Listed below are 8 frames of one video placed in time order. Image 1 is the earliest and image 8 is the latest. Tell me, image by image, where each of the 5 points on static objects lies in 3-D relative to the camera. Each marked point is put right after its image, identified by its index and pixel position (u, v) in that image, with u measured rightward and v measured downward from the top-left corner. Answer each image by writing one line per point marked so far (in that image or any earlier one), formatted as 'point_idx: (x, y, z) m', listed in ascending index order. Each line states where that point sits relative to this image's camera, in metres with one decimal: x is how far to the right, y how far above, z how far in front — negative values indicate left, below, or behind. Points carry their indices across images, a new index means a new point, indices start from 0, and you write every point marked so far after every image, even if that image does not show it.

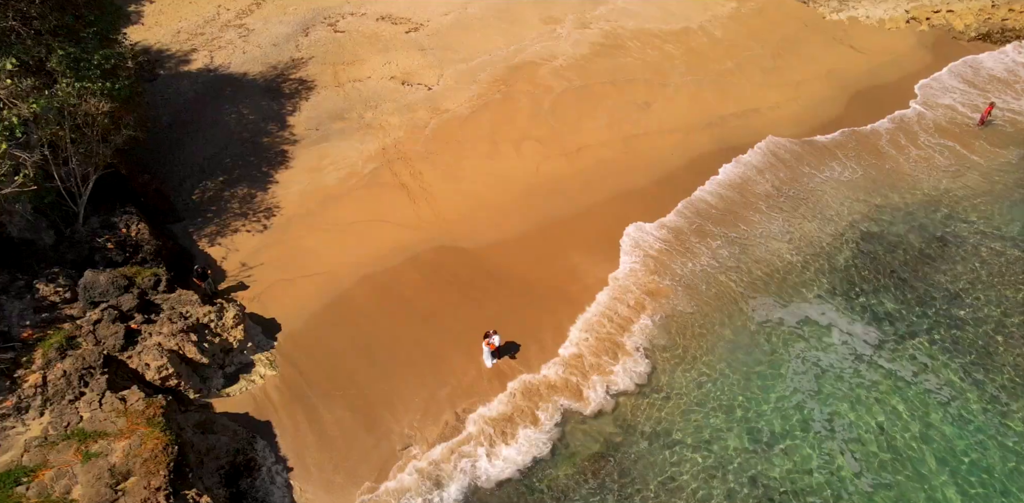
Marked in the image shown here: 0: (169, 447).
0: (-6.9, -4.0, +15.0) m
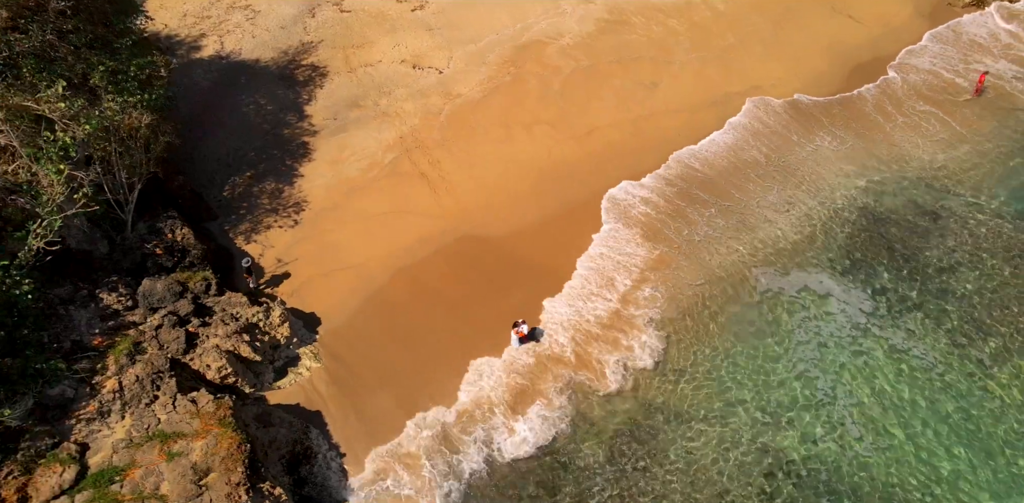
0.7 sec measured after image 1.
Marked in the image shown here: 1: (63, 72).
0: (-6.0, -4.3, +16.6) m
1: (-11.6, +4.7, +19.0) m
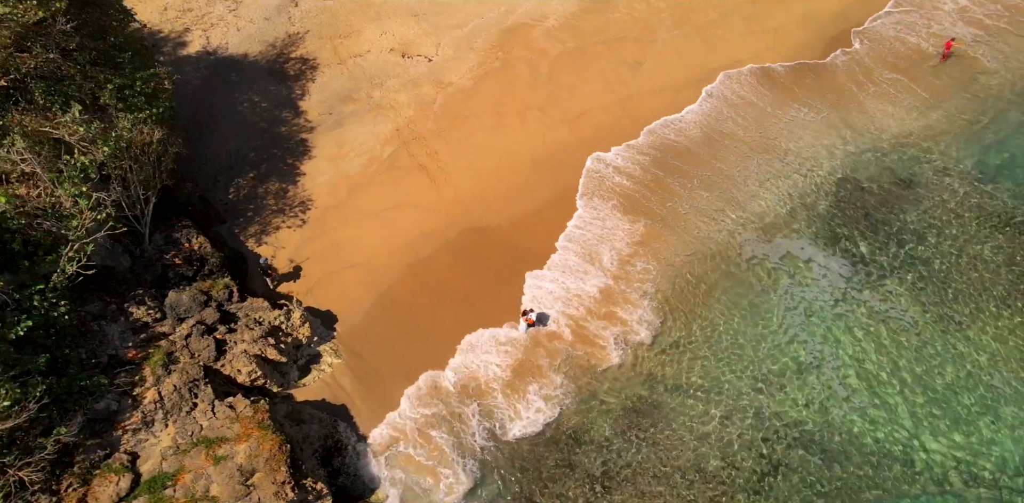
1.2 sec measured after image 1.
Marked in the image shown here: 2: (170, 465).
0: (-5.5, -4.6, +17.8) m
1: (-11.5, +4.2, +19.4) m
2: (-8.0, -5.0, +17.3) m
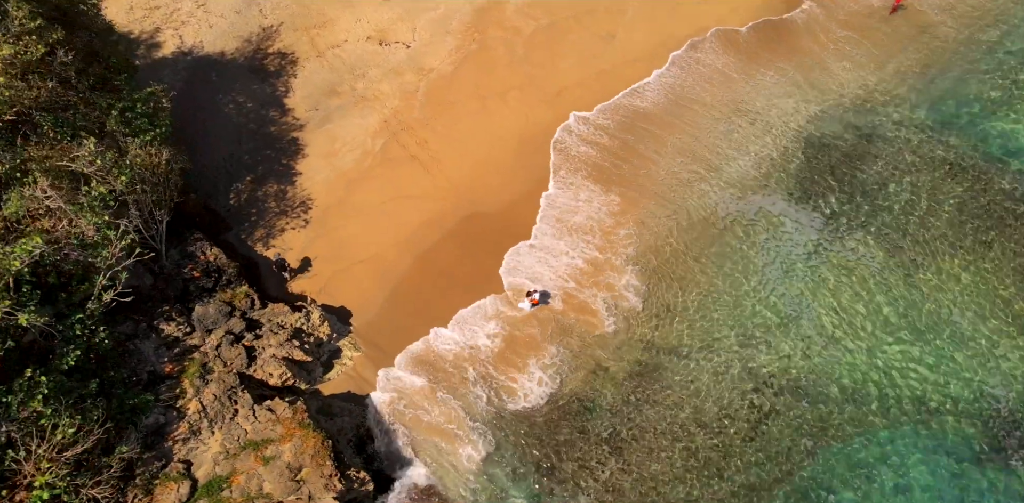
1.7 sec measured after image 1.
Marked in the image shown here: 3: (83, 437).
0: (-4.9, -4.9, +19.3) m
1: (-11.7, +3.5, +20.0) m
2: (-7.3, -5.5, +18.7) m
3: (-9.7, -4.2, +16.9) m
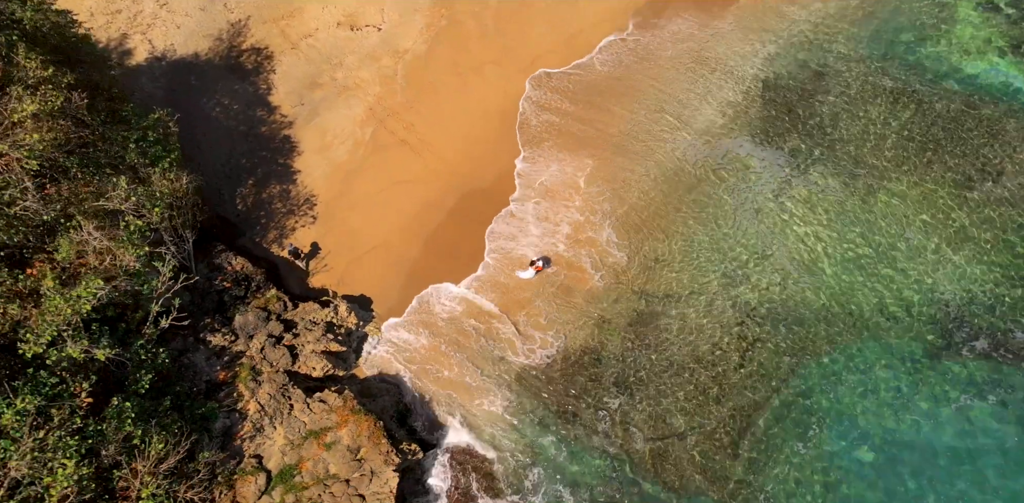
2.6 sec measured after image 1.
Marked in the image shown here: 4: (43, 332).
0: (-4.0, -5.0, +21.7) m
1: (-11.7, +2.7, +21.2) m
2: (-6.3, -5.9, +21.1) m
3: (-8.7, -5.1, +19.0) m
4: (-11.2, -2.0, +18.1) m
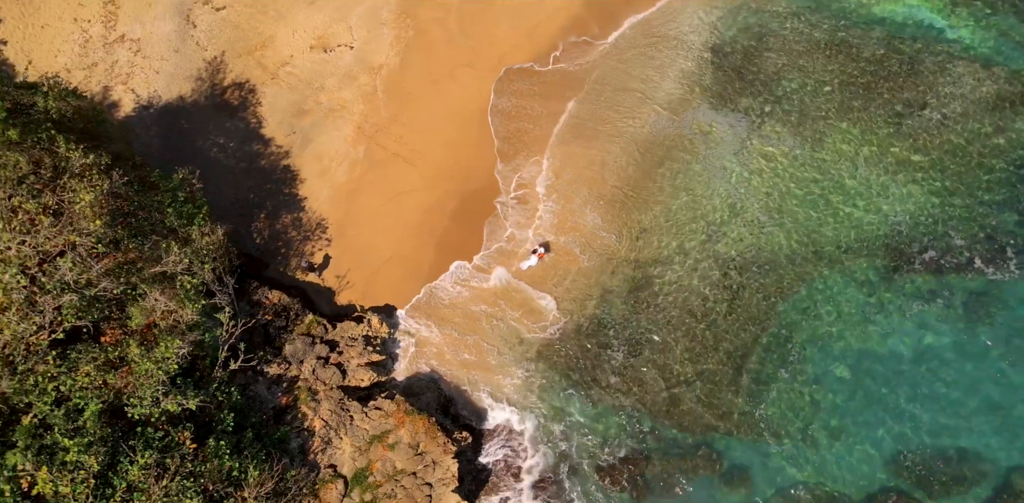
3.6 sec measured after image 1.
0: (-2.8, -5.6, +24.7) m
1: (-11.5, +0.8, +23.3) m
2: (-4.9, -6.9, +24.0) m
3: (-7.3, -6.5, +21.8) m
4: (-10.2, -4.0, +20.5) m
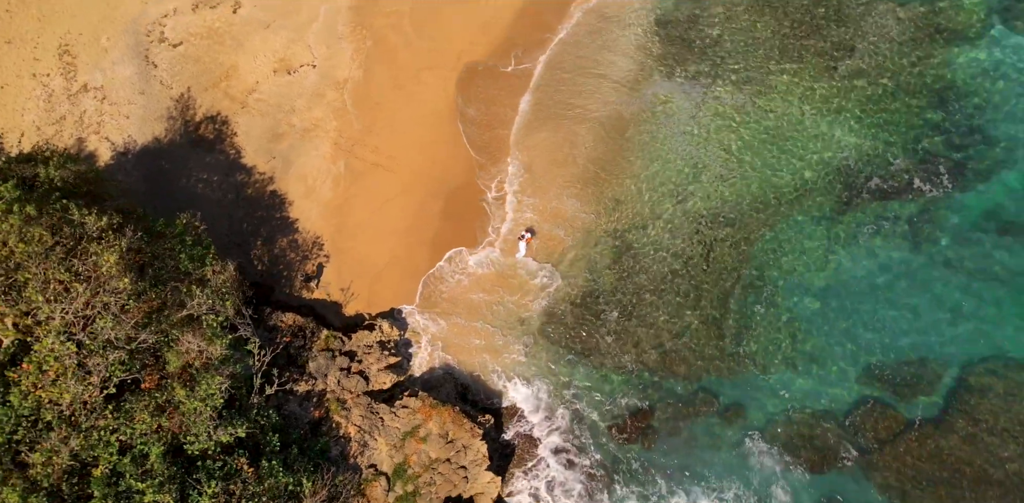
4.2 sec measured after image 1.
0: (-2.1, -5.7, +26.8) m
1: (-11.6, -0.8, +24.7) m
2: (-4.0, -7.3, +26.1) m
3: (-6.3, -7.4, +23.7) m
4: (-9.4, -5.4, +22.2) m
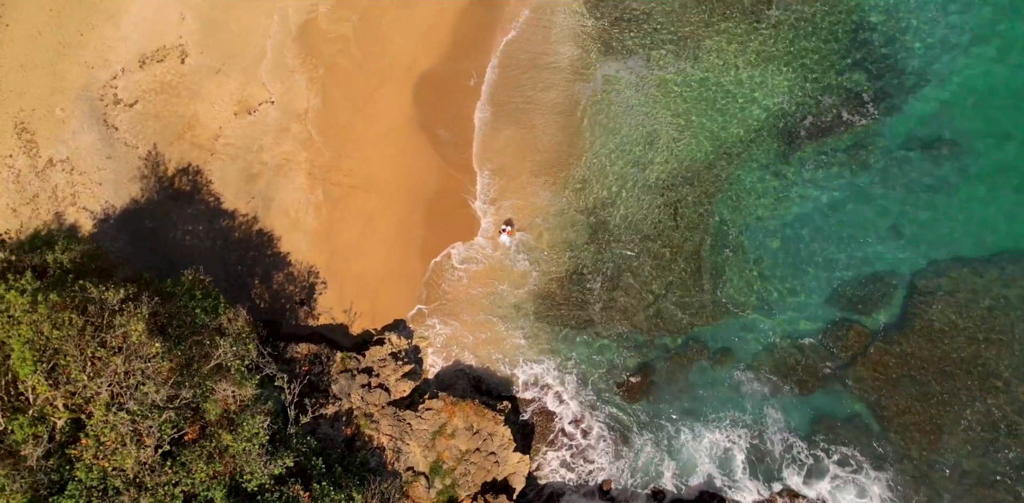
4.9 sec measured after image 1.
0: (-1.5, -5.9, +28.9) m
1: (-11.6, -2.8, +26.2) m
2: (-3.0, -7.8, +28.2) m
3: (-5.1, -8.4, +25.7) m
4: (-8.5, -7.0, +23.9) m
